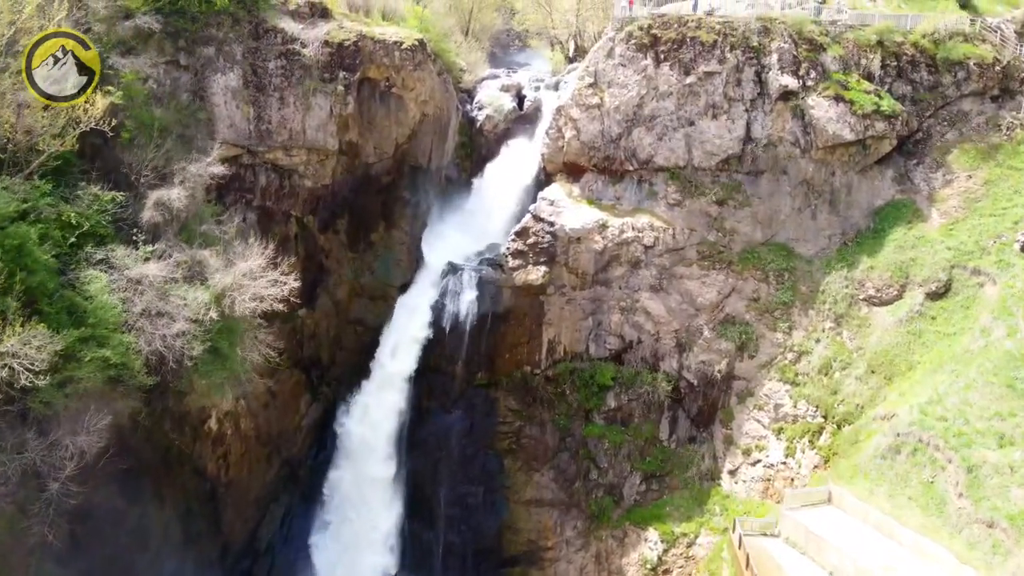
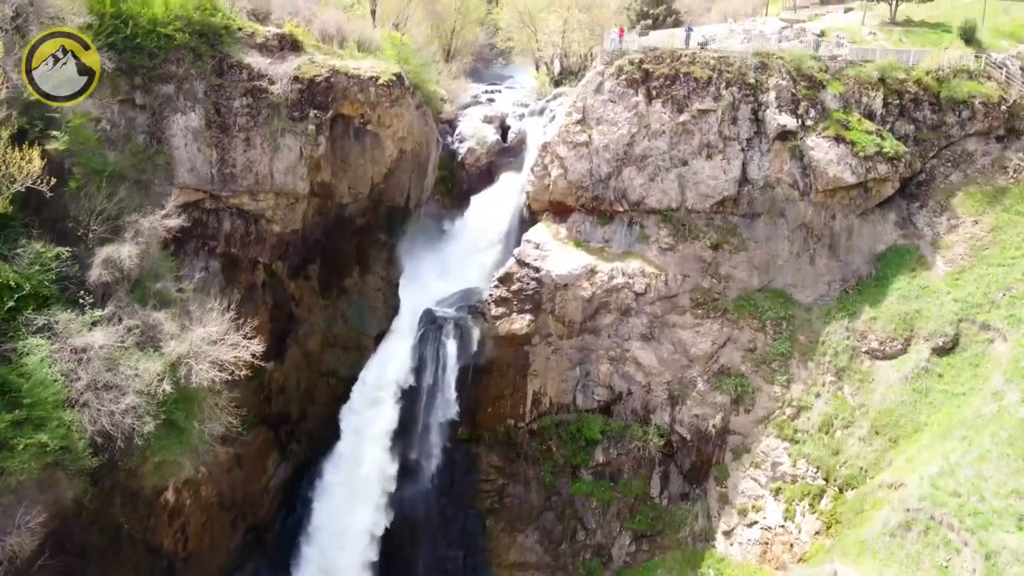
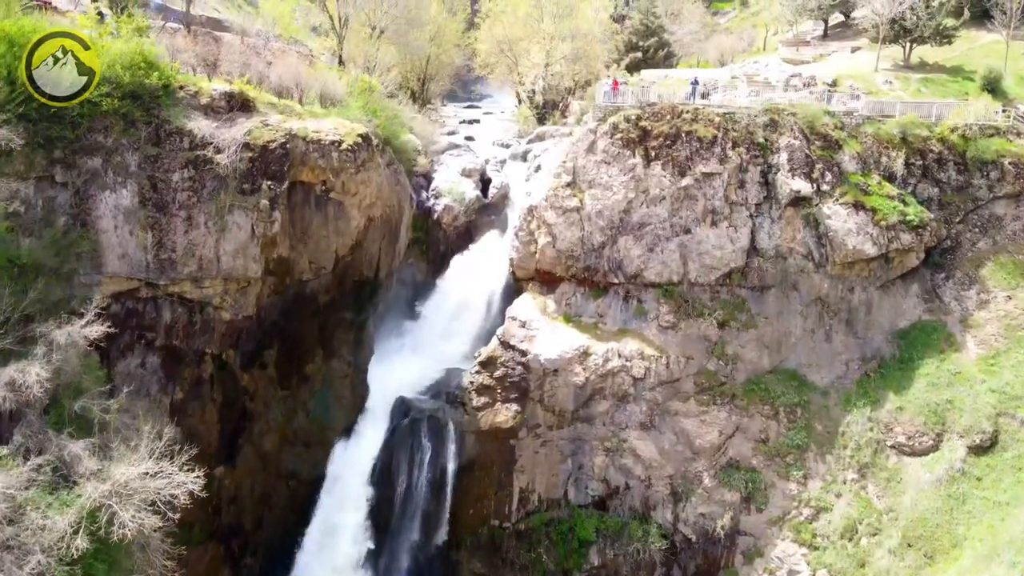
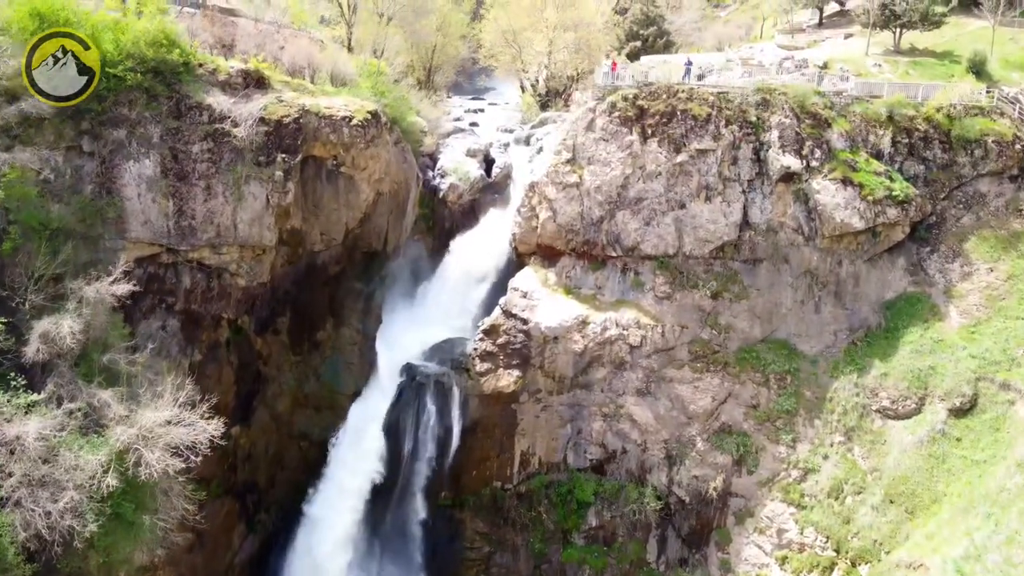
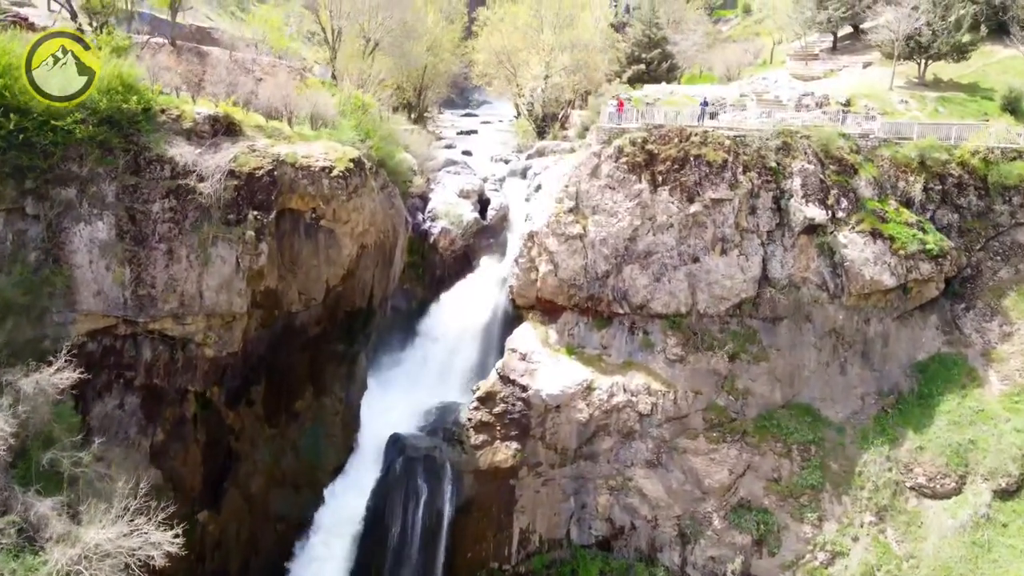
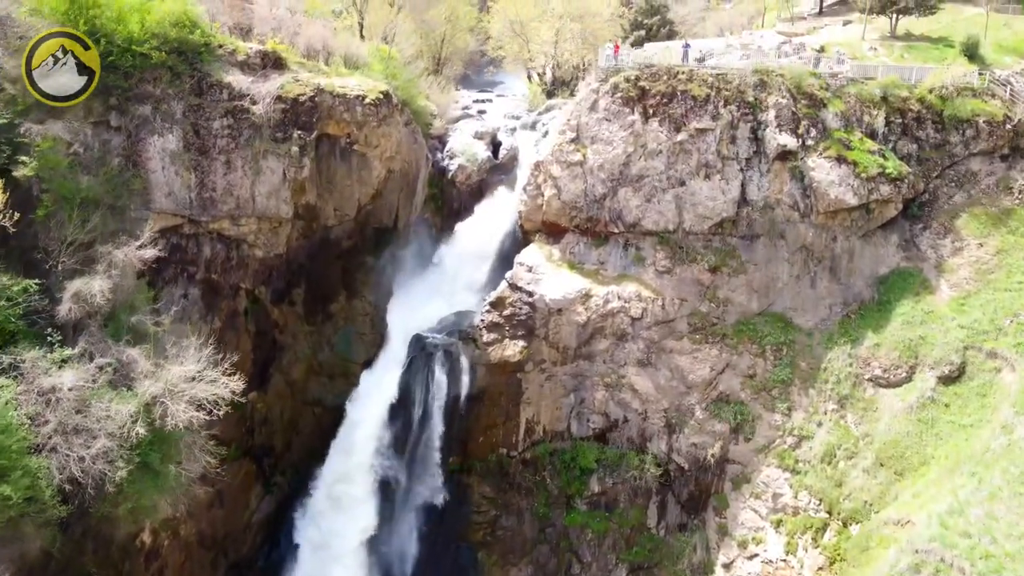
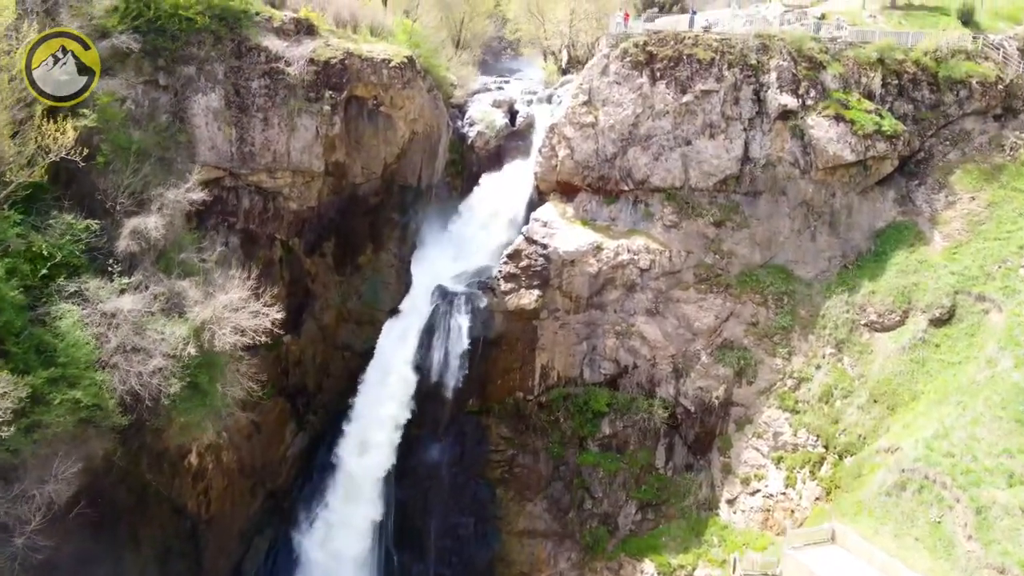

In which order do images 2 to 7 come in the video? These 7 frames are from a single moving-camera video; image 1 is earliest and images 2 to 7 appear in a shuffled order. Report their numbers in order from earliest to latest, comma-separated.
7, 2, 6, 4, 3, 5
